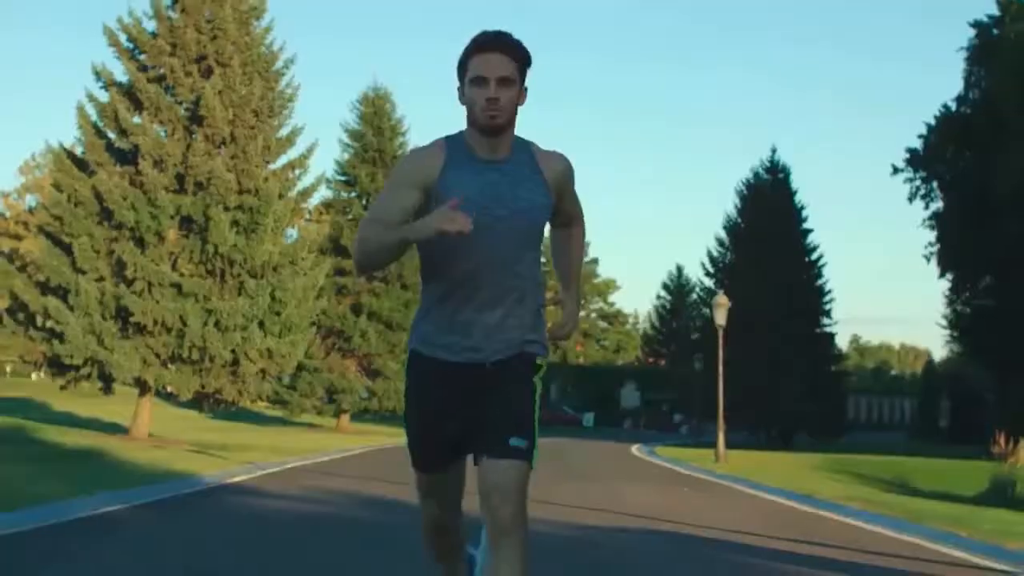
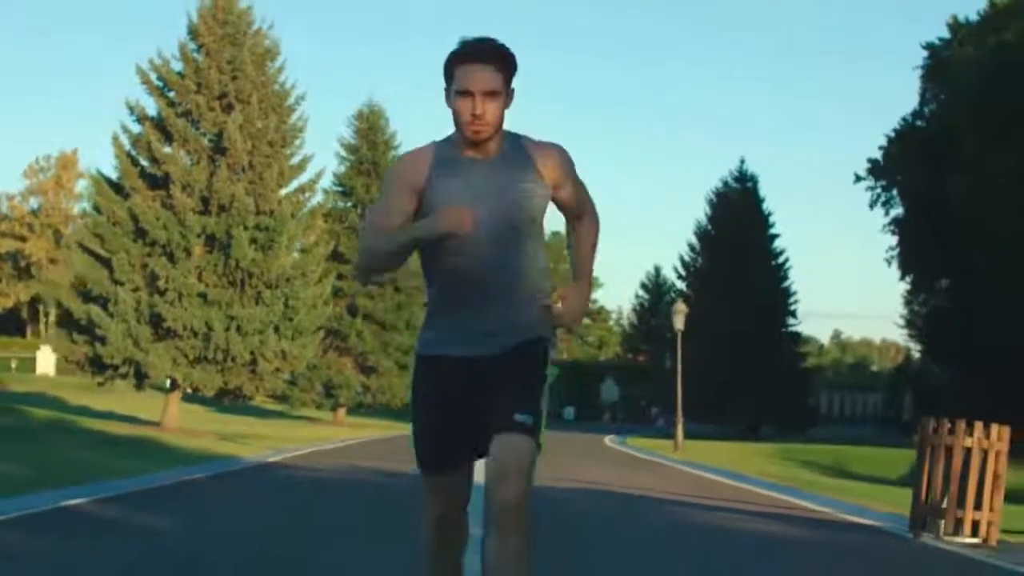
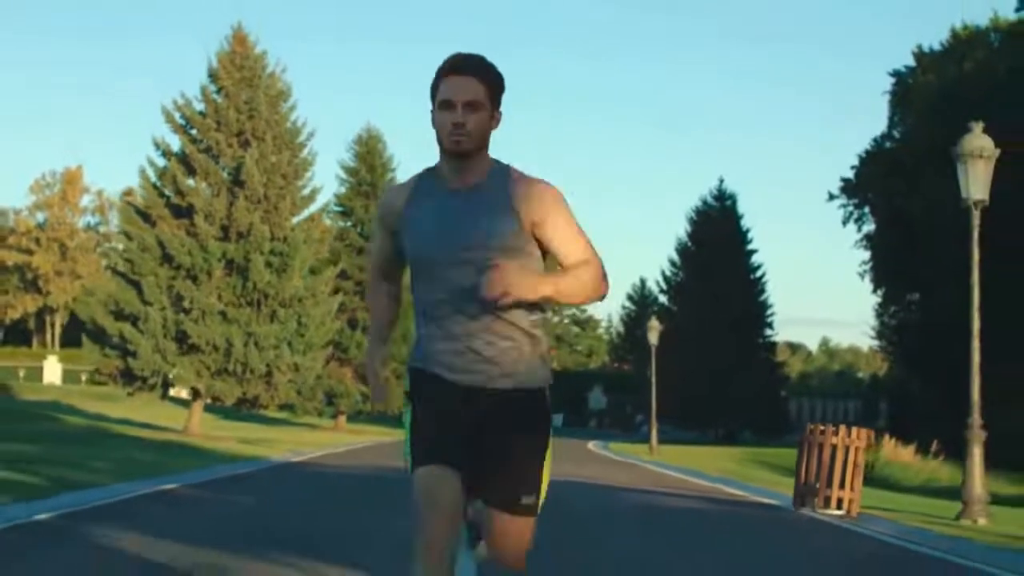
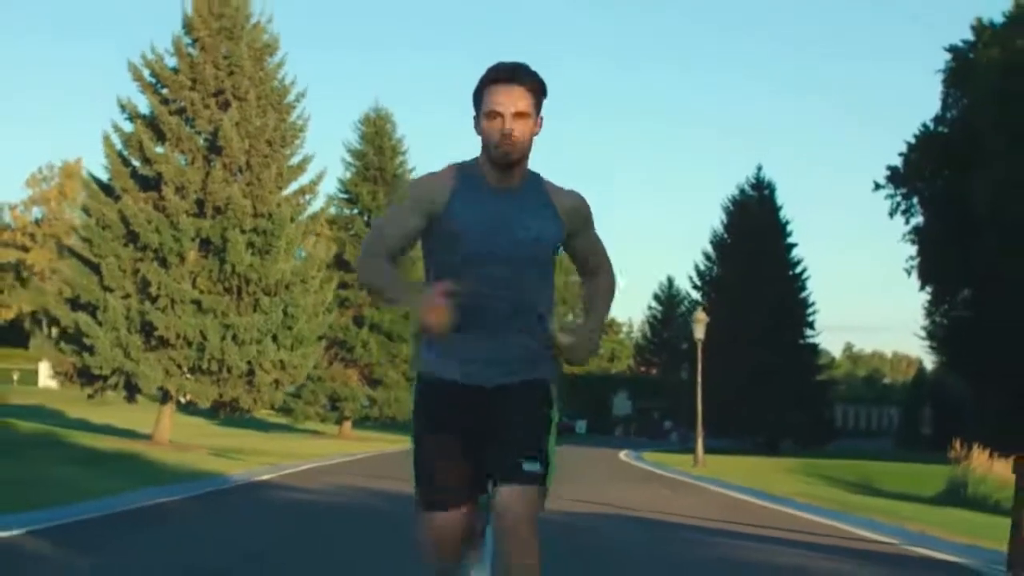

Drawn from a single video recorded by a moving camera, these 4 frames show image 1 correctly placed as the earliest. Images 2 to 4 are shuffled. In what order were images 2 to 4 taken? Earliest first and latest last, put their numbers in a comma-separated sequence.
4, 2, 3
